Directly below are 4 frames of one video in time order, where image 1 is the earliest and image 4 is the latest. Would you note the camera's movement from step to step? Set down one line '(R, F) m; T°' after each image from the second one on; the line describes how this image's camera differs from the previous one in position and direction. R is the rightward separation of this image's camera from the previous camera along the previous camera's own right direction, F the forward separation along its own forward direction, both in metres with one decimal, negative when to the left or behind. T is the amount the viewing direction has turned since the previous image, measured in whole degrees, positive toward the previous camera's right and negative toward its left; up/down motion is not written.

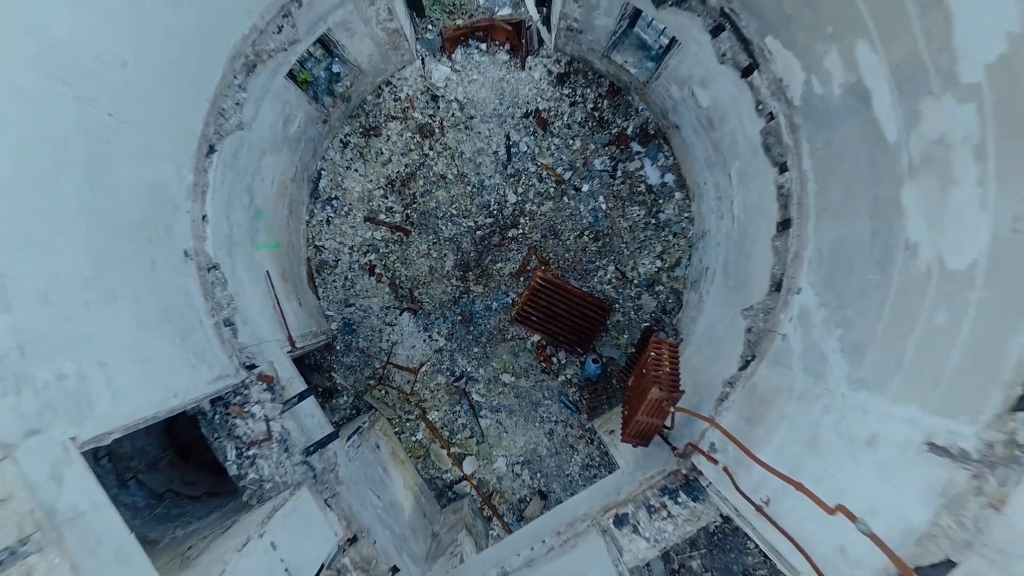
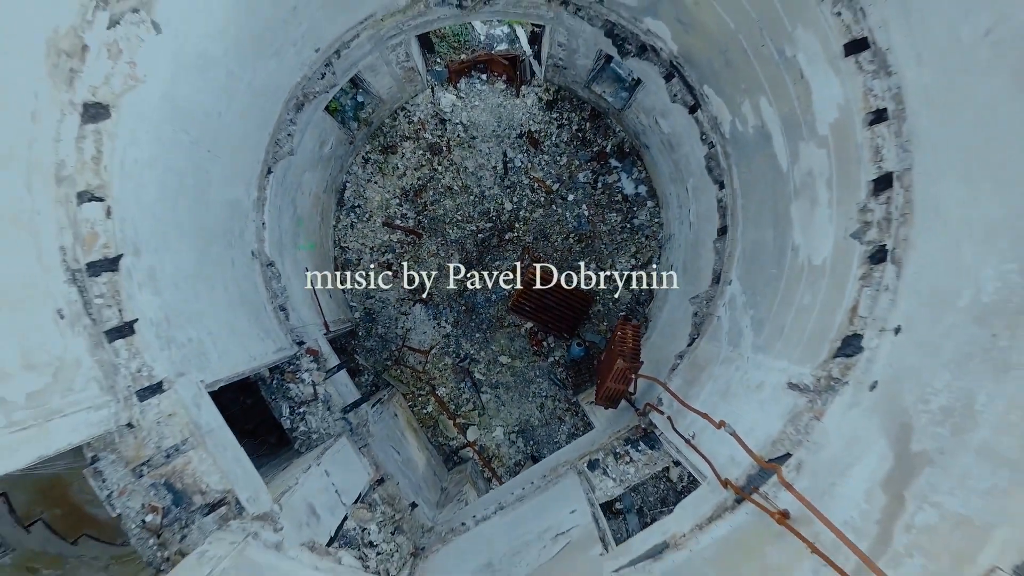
(0.0, -0.9) m; 0°
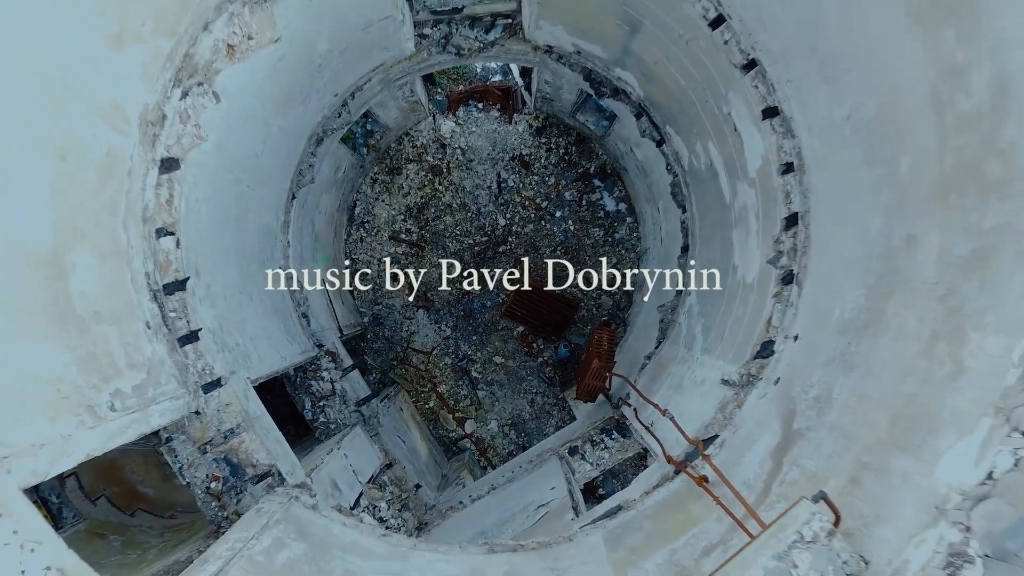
(+0.1, -0.7) m; 0°
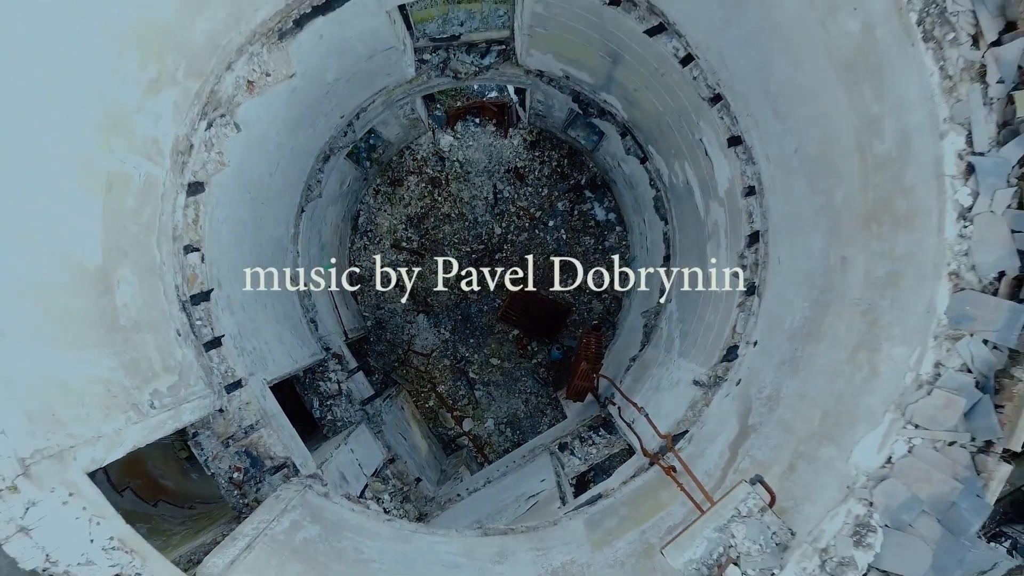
(0.0, -0.4) m; 0°
